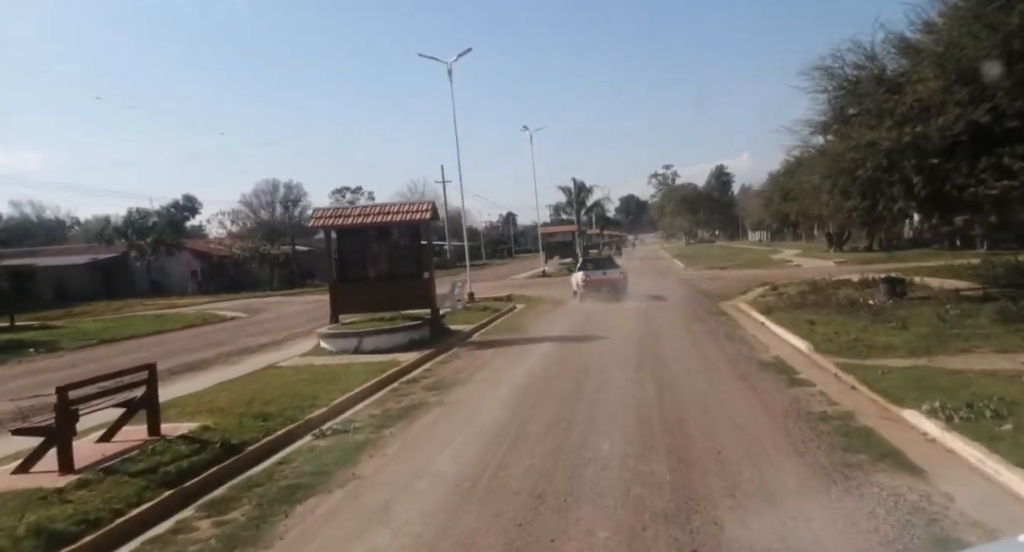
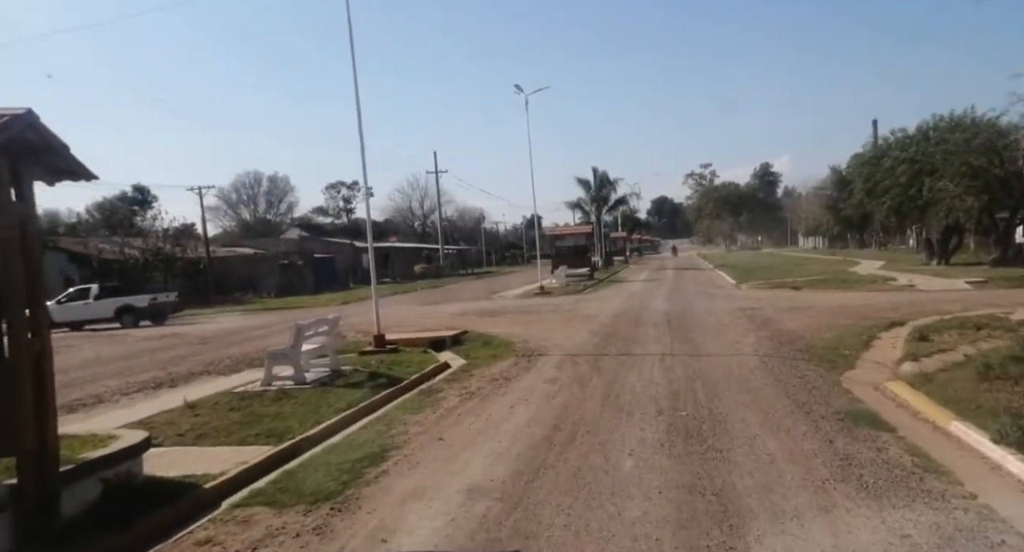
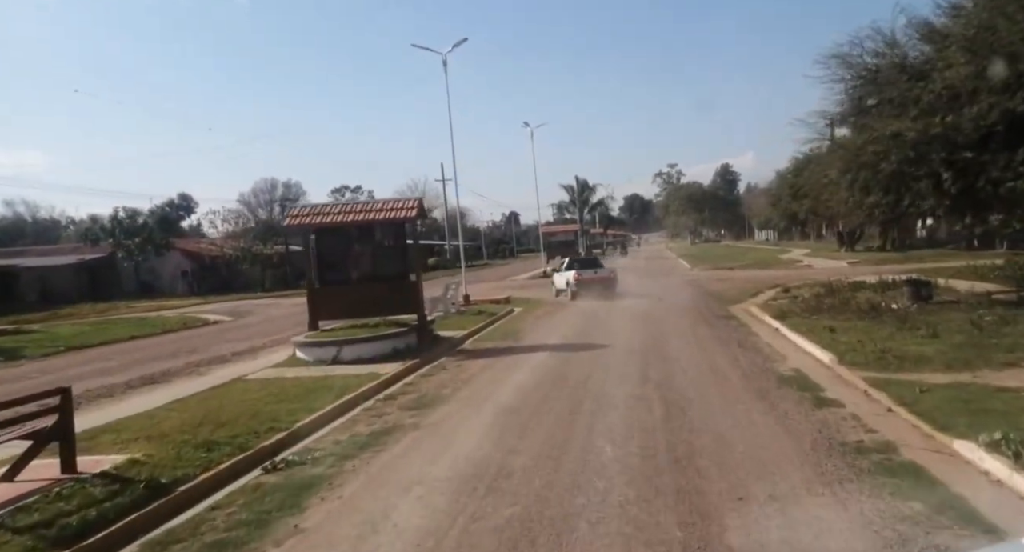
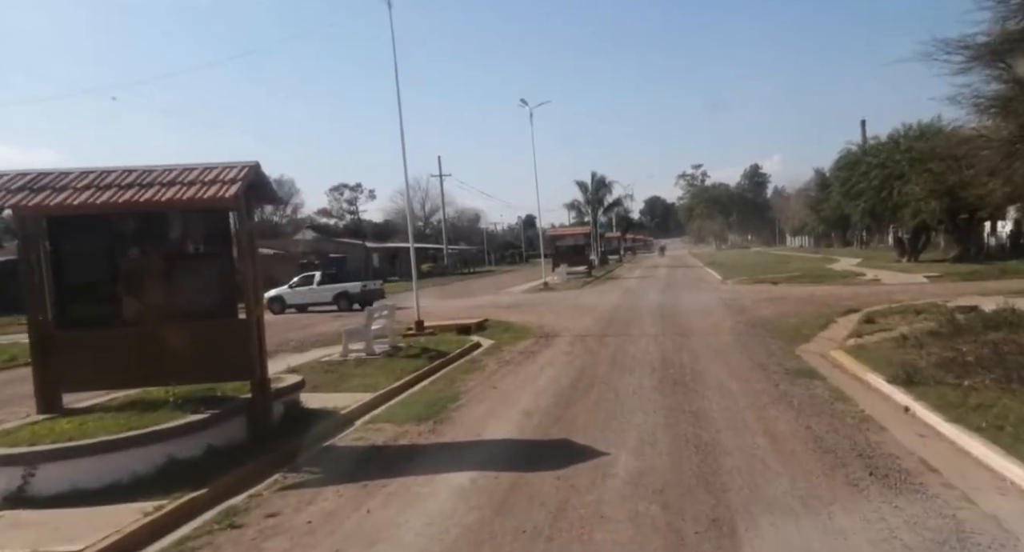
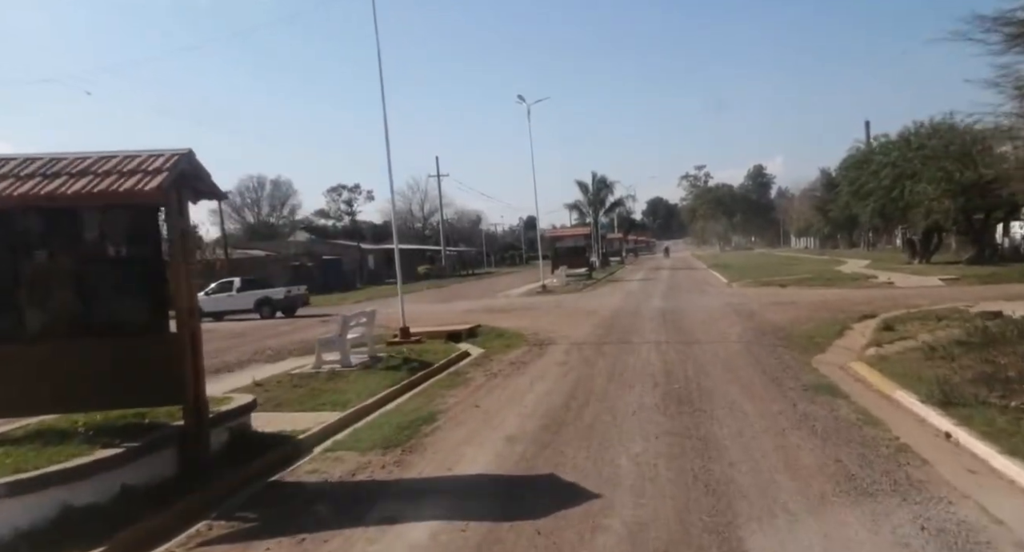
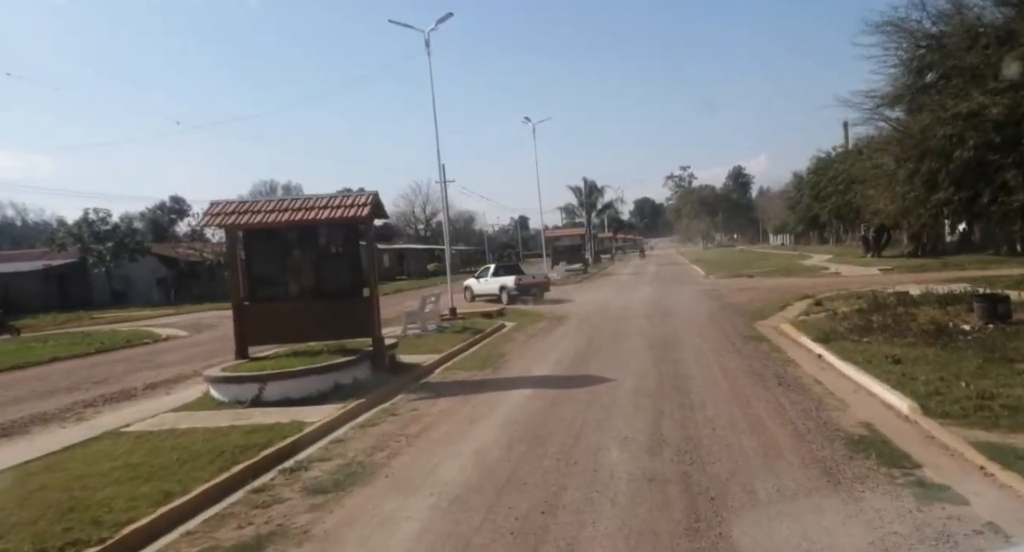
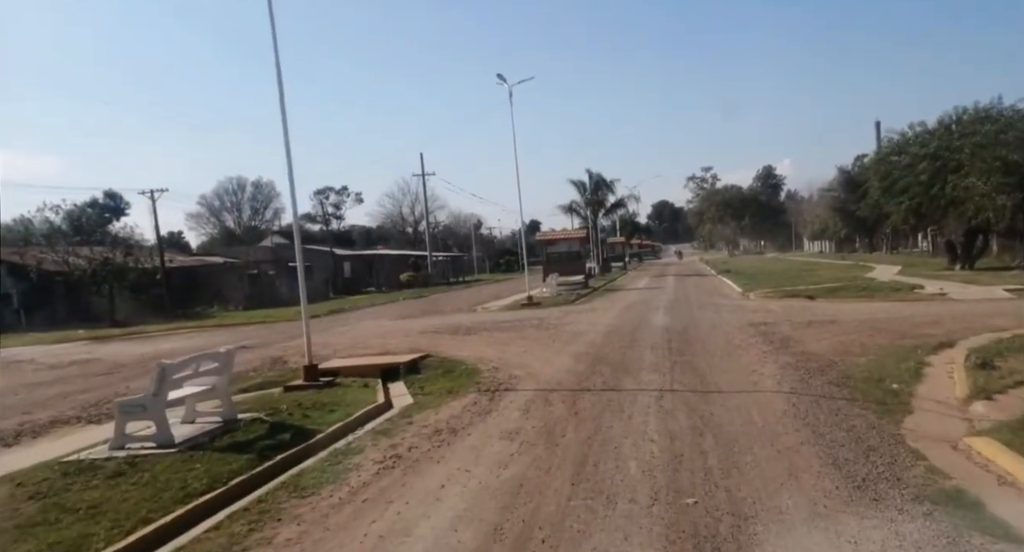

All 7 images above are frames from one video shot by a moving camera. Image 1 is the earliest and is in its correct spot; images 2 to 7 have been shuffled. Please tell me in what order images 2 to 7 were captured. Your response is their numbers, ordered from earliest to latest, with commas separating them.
3, 6, 4, 5, 2, 7
